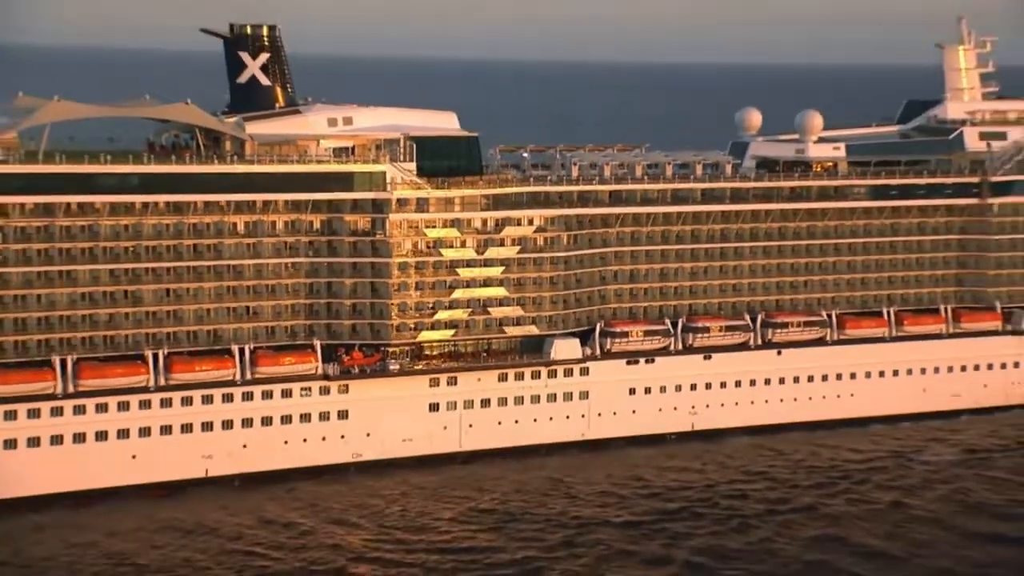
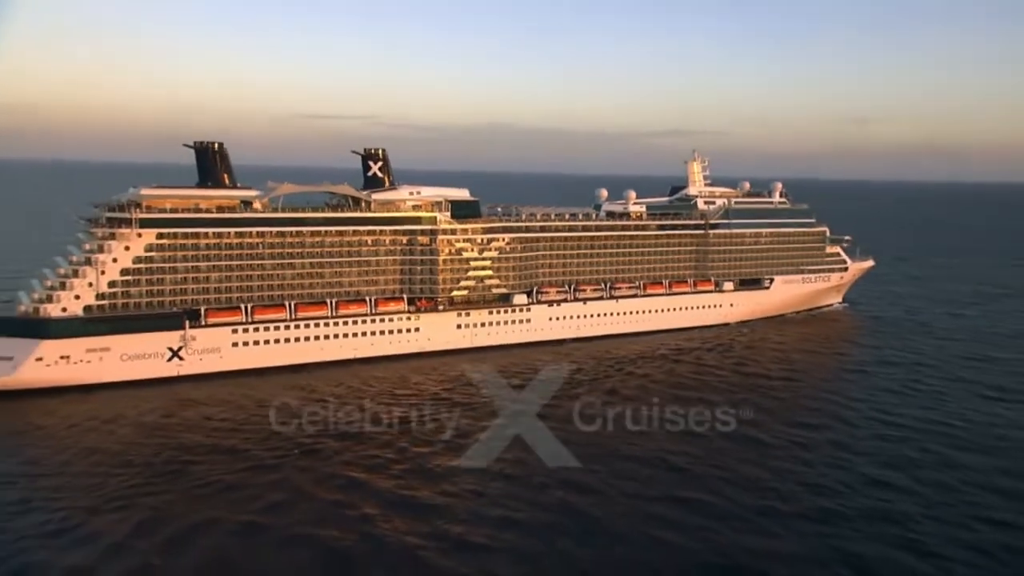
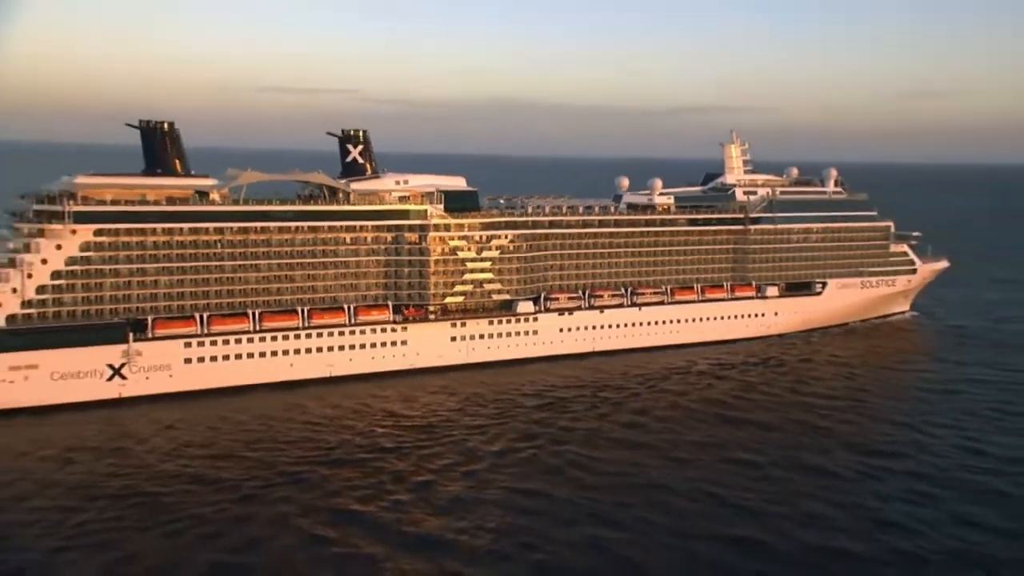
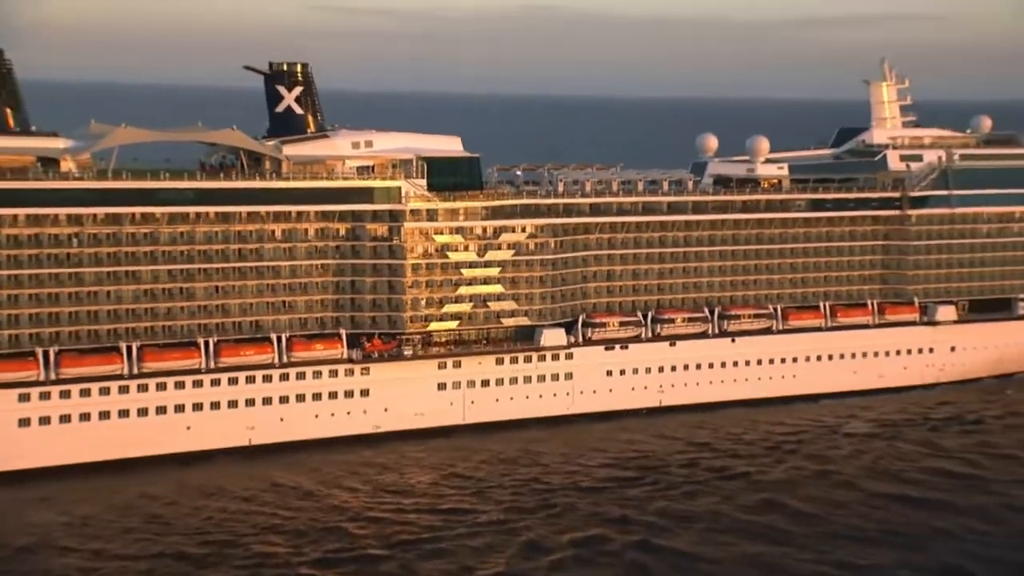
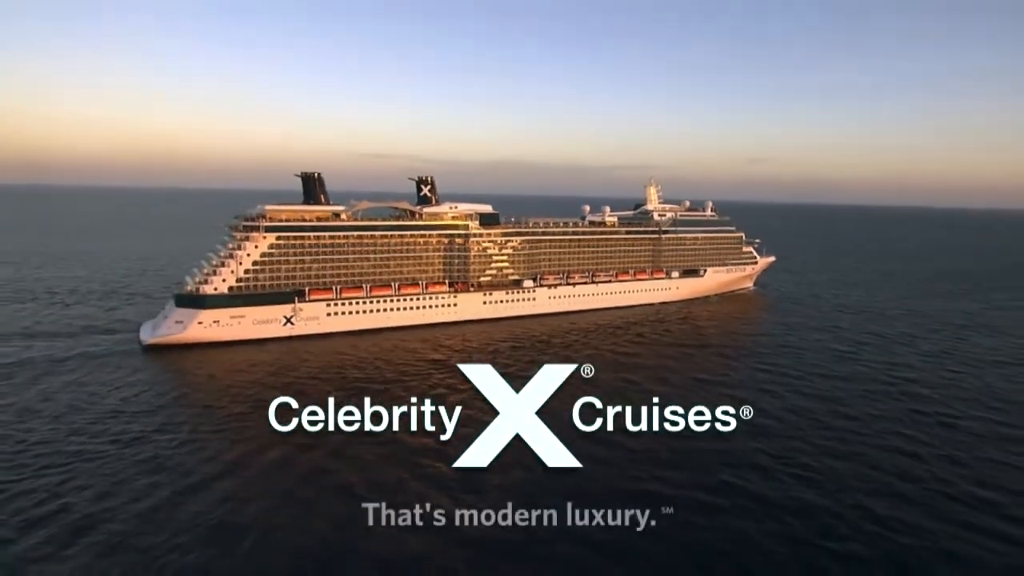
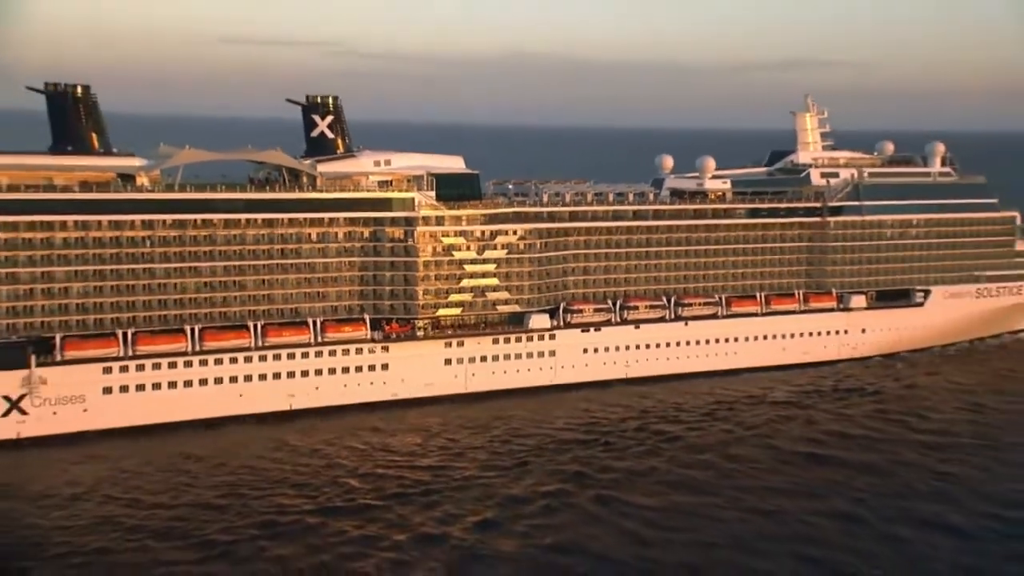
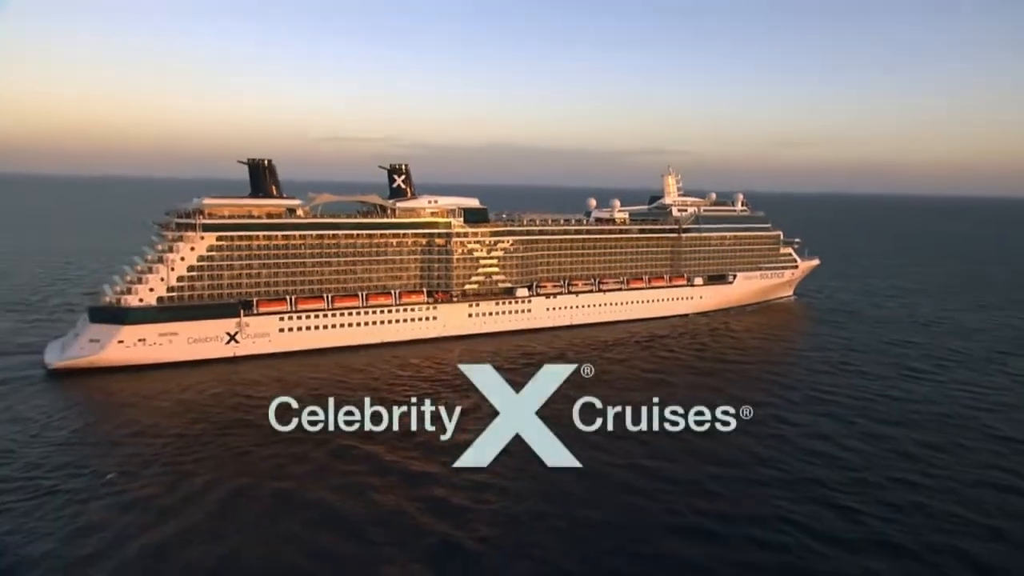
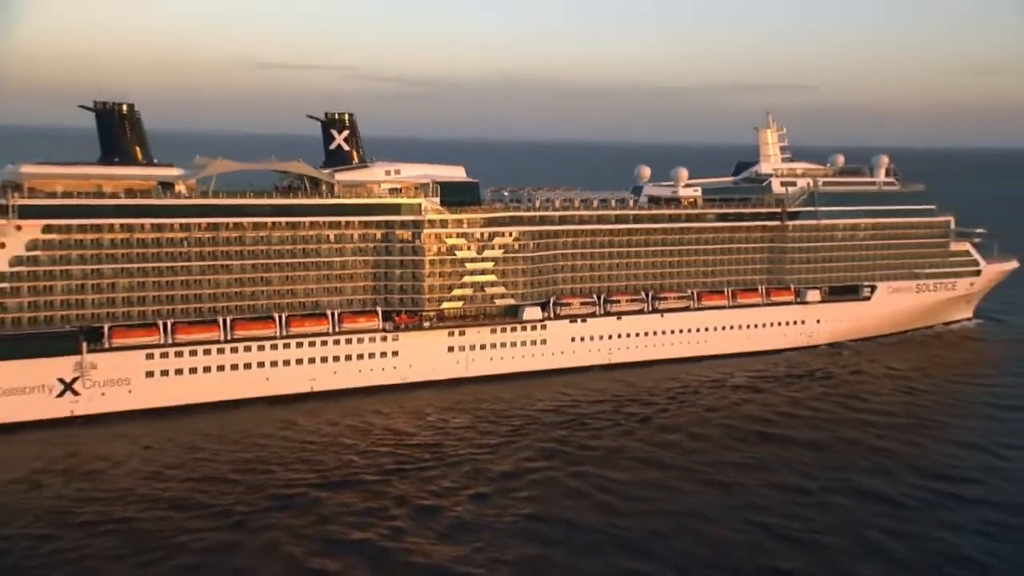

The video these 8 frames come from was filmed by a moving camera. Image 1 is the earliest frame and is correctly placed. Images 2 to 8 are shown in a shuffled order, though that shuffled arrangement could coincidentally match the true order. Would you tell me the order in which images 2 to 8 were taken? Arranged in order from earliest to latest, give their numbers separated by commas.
4, 6, 8, 3, 2, 7, 5
